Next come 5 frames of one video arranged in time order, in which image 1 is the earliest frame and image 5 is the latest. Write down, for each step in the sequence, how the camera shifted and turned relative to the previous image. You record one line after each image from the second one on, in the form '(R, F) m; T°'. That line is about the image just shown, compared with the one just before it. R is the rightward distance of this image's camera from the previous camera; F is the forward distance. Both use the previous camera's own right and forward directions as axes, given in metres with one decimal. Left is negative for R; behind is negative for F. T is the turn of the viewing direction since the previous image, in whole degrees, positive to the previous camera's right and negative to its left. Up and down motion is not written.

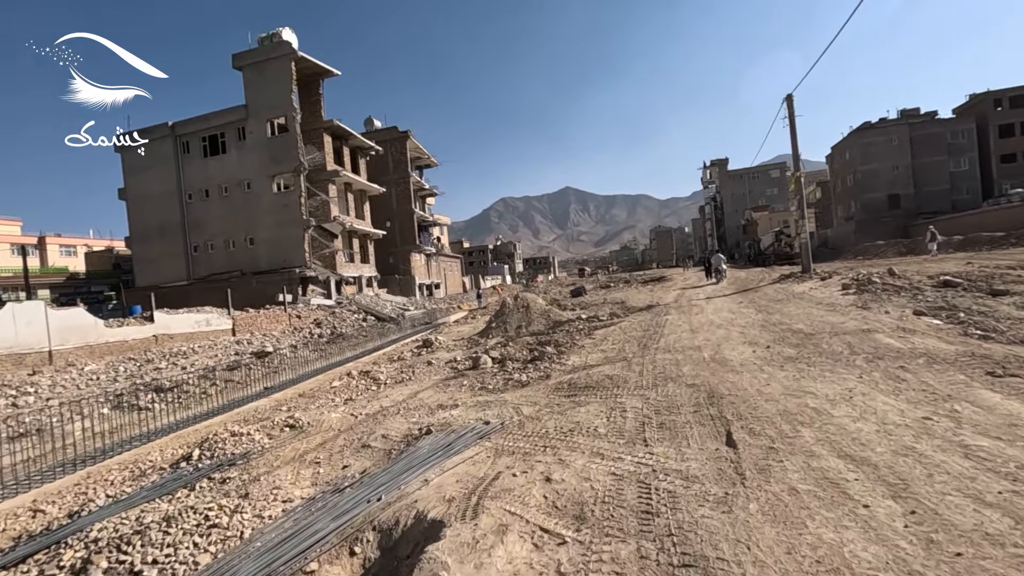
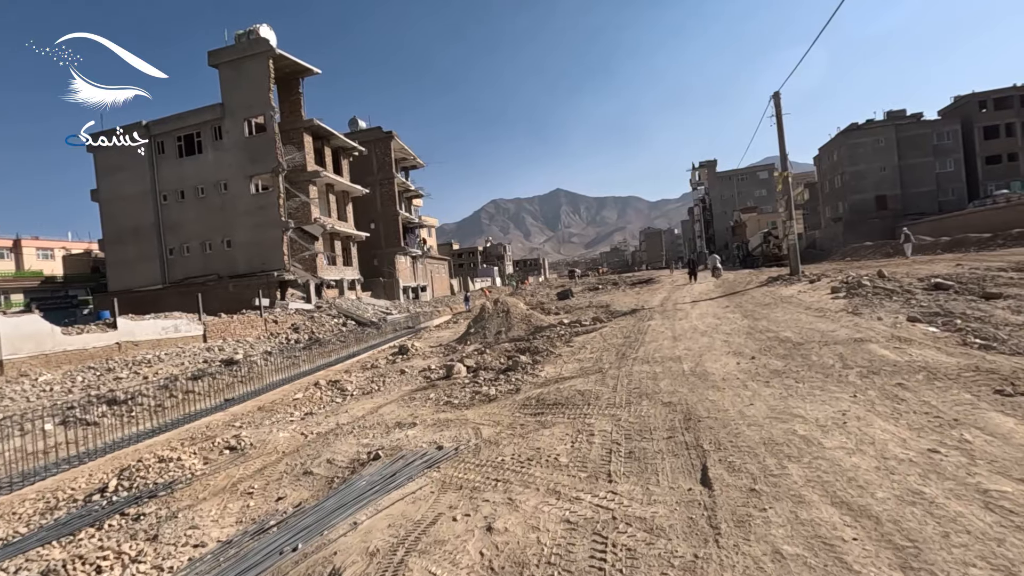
(+0.4, +0.7) m; +1°
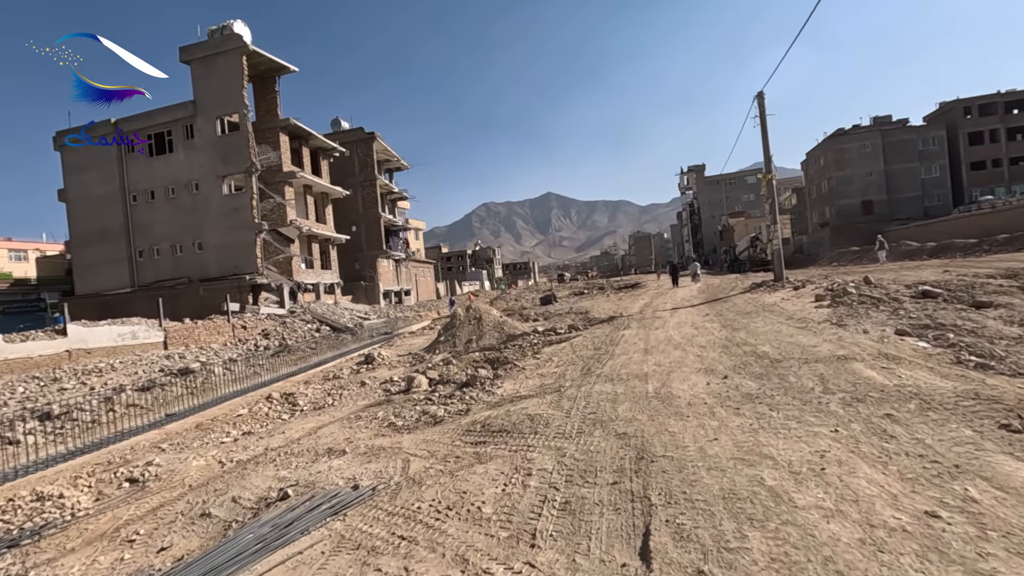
(+0.6, +0.9) m; +1°
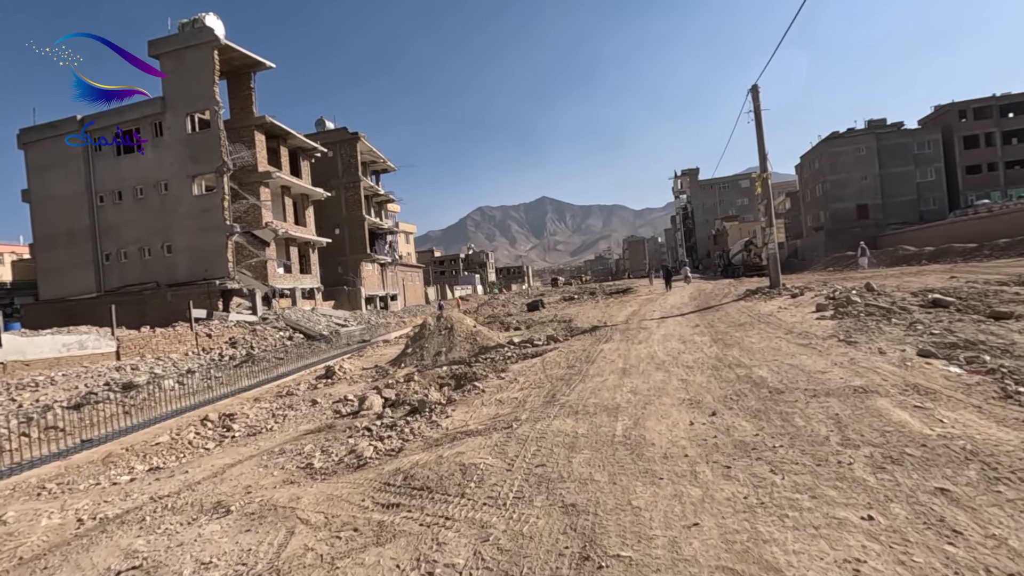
(+0.7, +1.4) m; +1°
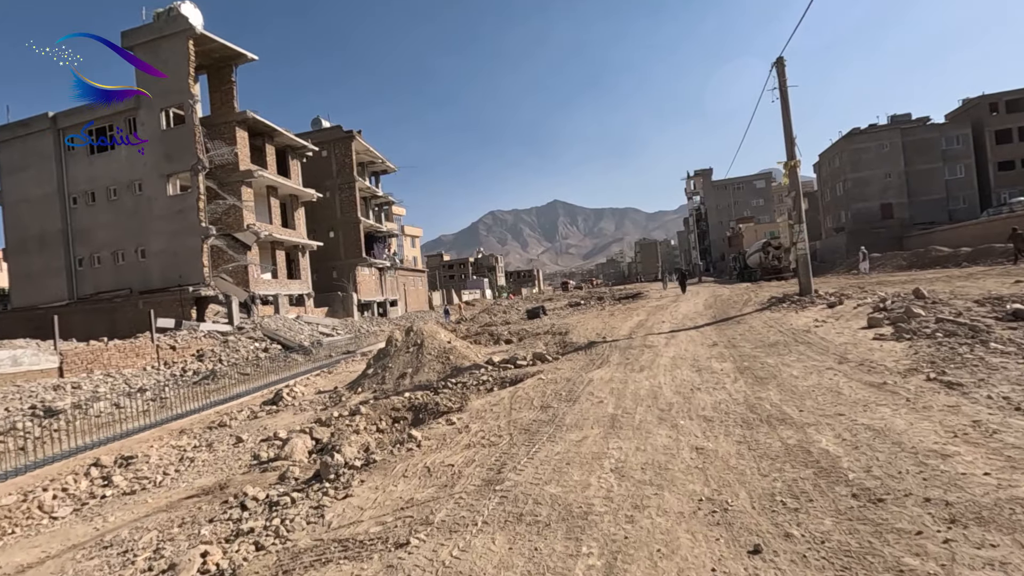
(+0.8, +2.6) m; -1°
